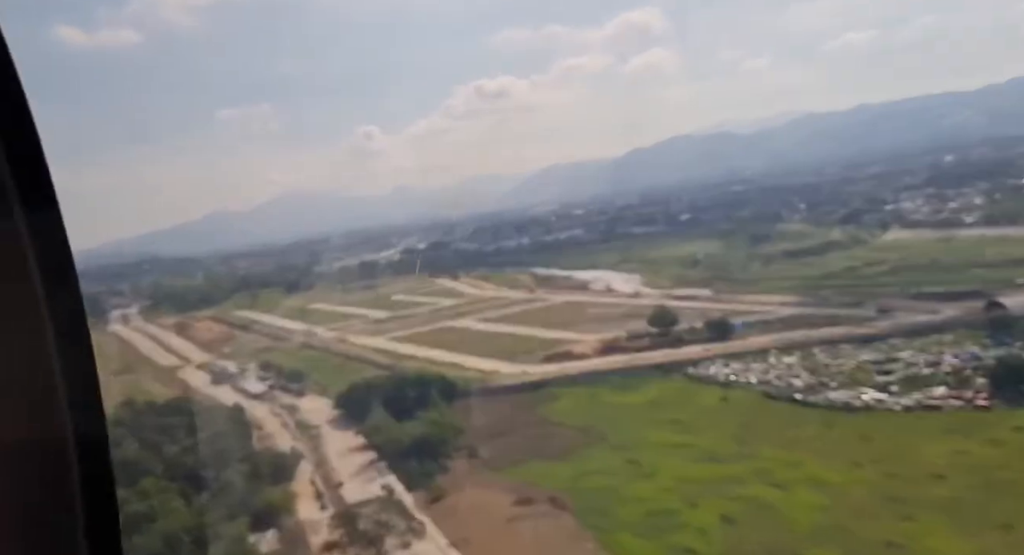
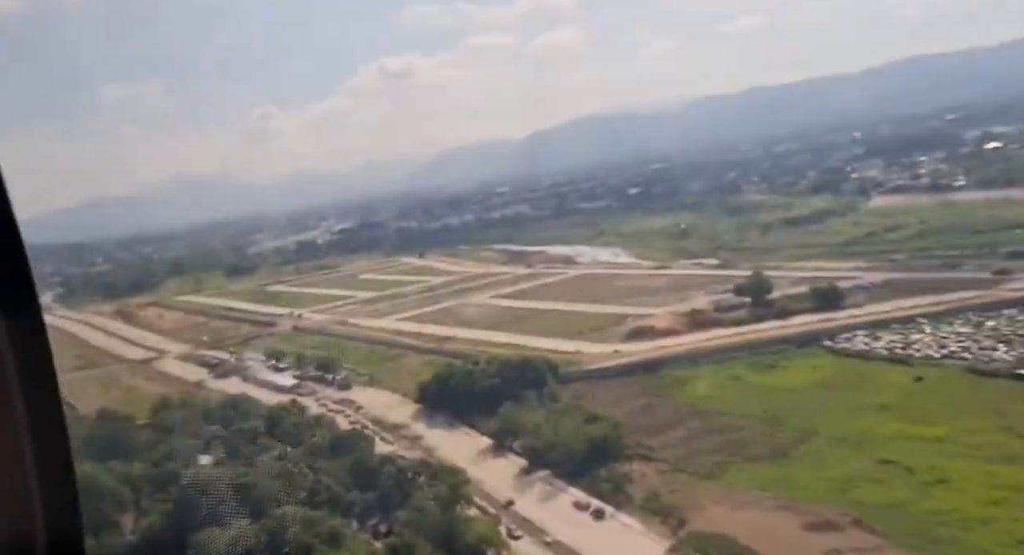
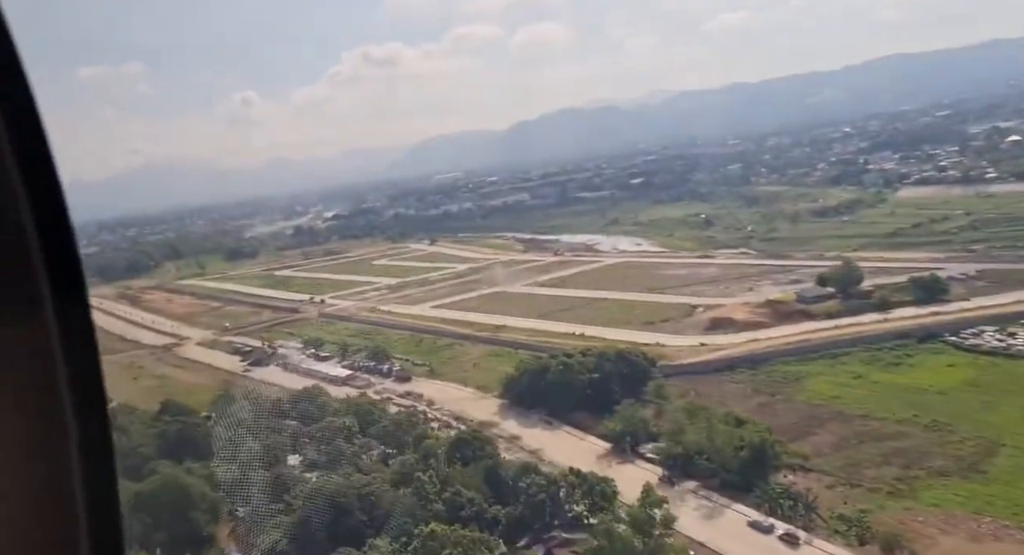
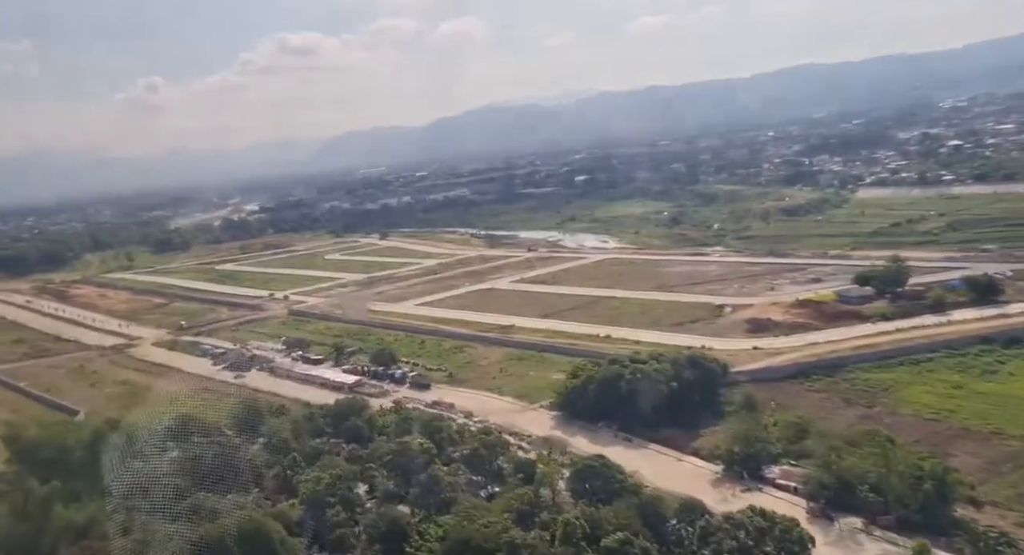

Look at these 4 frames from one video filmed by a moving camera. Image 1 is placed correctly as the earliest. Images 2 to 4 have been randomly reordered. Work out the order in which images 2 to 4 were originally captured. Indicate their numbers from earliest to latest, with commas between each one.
2, 3, 4
